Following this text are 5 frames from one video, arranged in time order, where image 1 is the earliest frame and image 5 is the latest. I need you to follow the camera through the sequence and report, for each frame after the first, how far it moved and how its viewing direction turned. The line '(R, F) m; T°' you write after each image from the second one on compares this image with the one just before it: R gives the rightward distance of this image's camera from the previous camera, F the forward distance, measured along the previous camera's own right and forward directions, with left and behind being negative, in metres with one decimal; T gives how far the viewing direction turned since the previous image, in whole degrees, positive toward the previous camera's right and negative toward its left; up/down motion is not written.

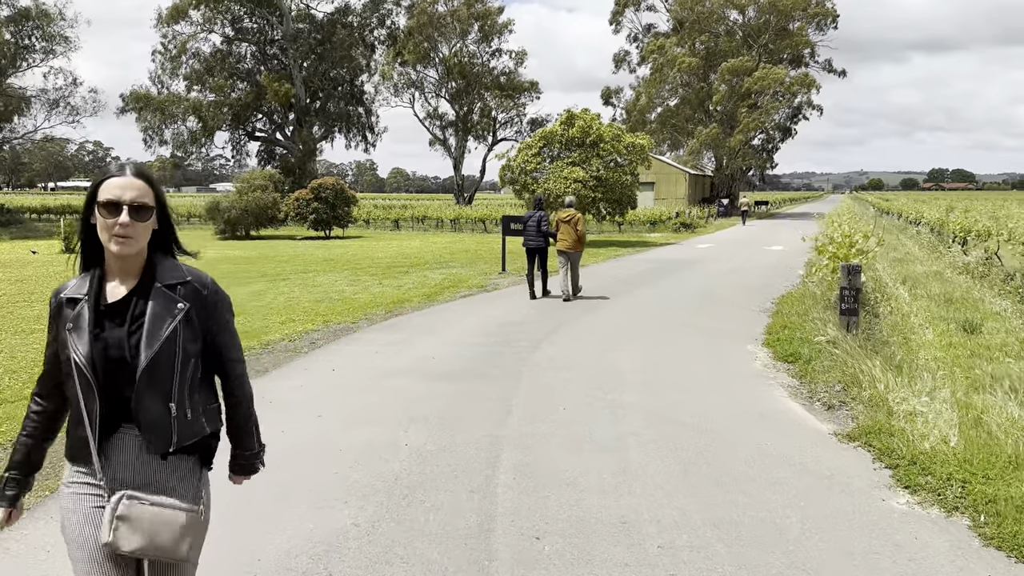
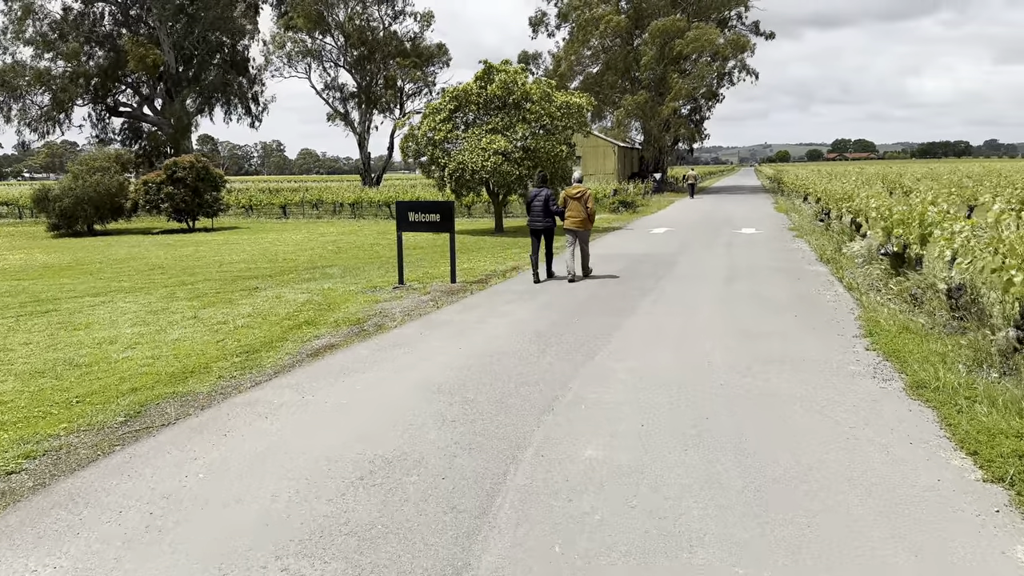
(+0.3, +5.6) m; +6°
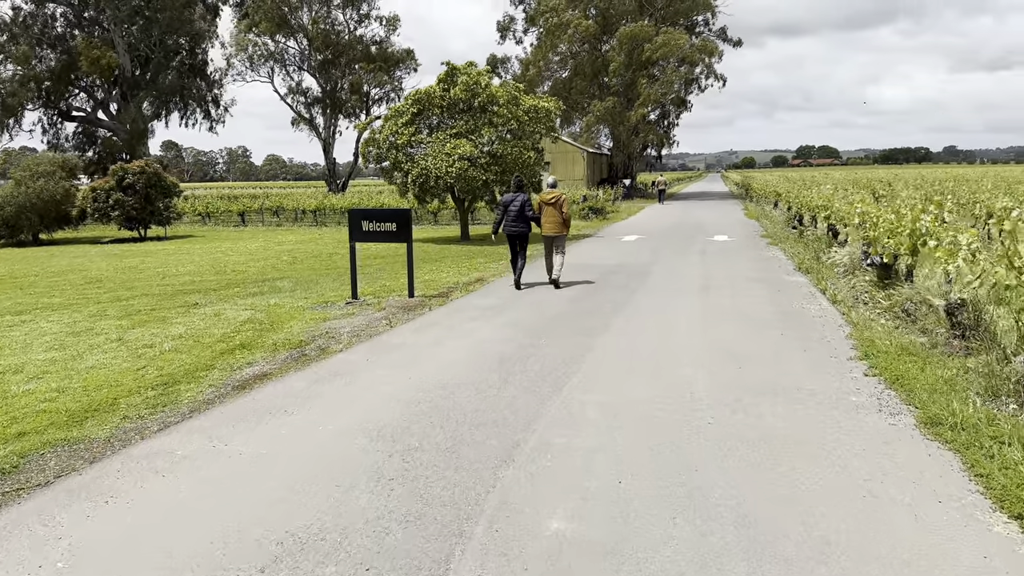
(+0.1, +0.8) m; +2°
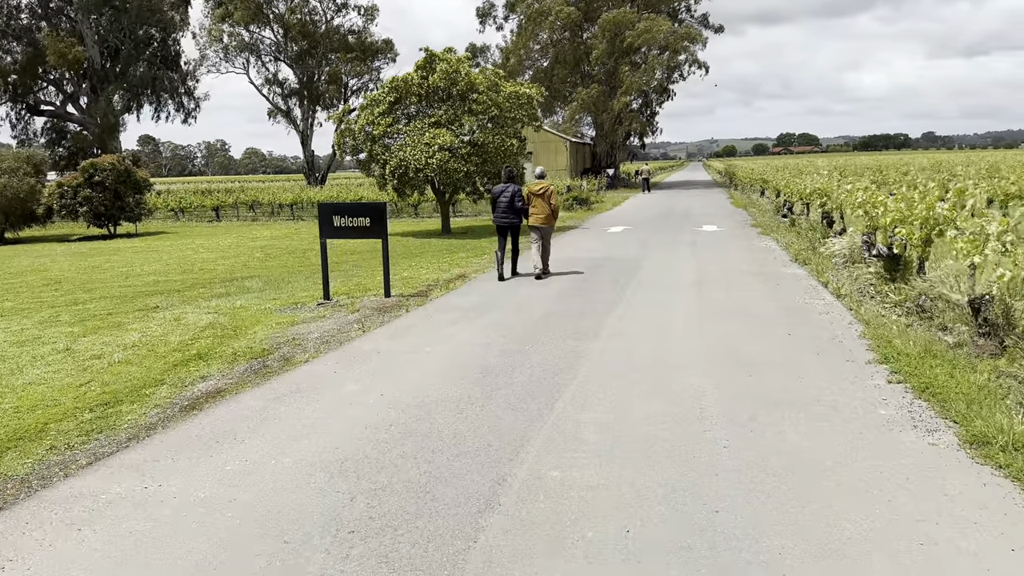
(0.0, +0.7) m; +1°
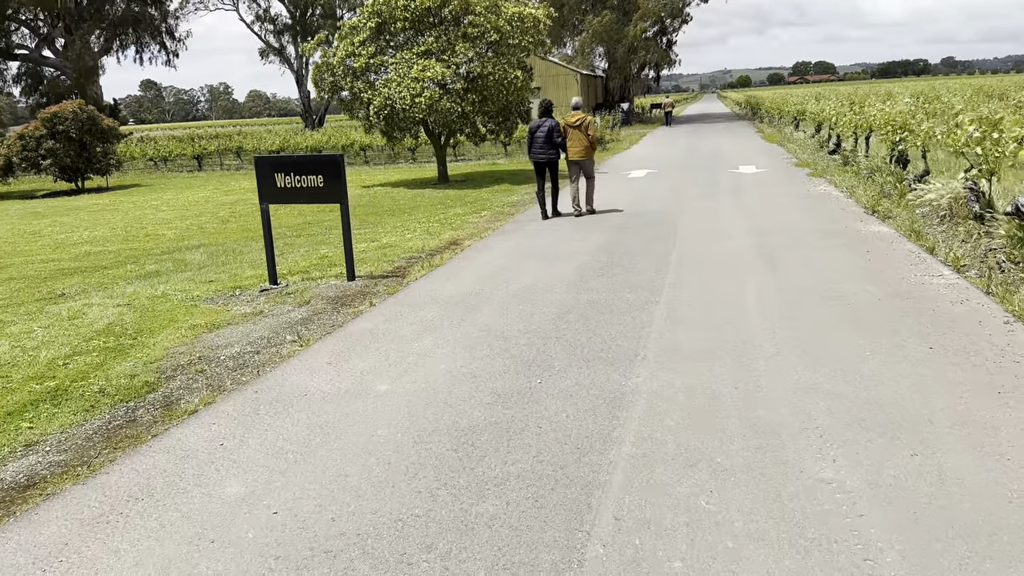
(+0.1, +2.3) m; -1°
